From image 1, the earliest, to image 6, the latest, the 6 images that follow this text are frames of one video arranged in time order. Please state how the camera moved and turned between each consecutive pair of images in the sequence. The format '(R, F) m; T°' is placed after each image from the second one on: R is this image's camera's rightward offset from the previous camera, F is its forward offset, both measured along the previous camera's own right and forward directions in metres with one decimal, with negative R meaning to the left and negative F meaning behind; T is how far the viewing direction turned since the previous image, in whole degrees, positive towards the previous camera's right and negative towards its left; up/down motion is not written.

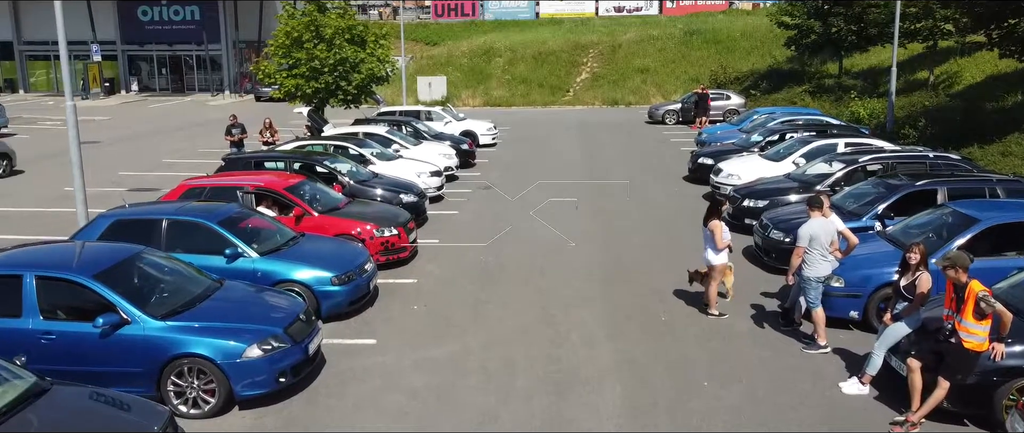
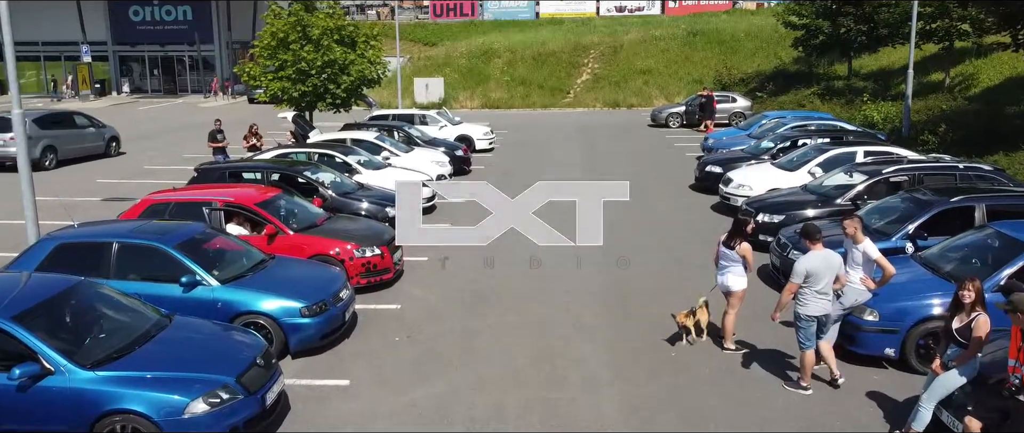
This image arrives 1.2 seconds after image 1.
(+0.1, +1.0) m; 0°
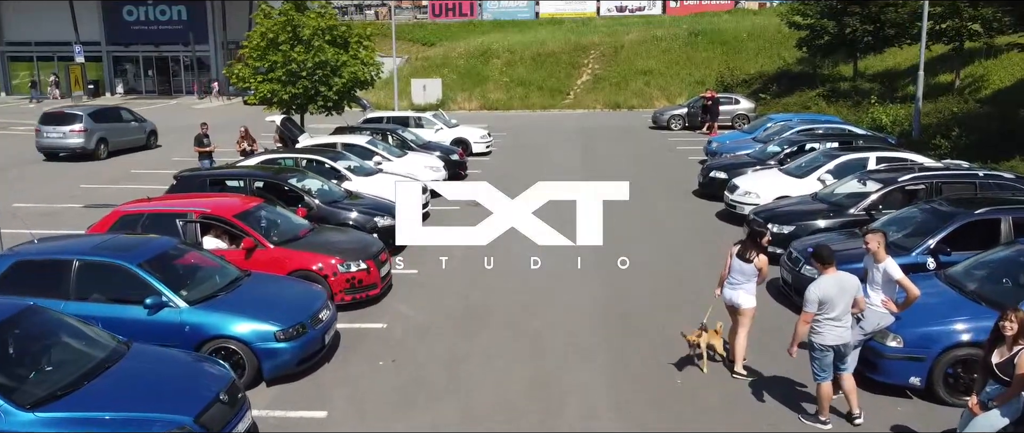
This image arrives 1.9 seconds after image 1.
(+0.1, +0.6) m; 0°
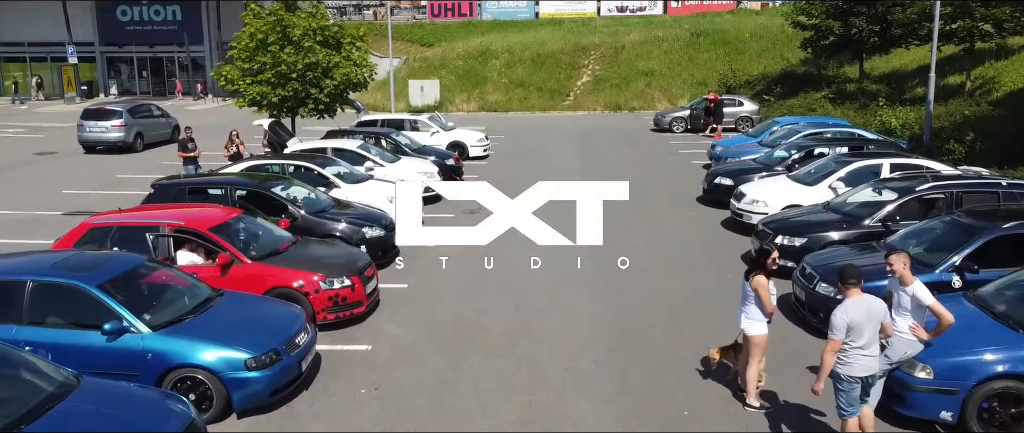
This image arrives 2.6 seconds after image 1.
(+0.1, +0.6) m; 0°
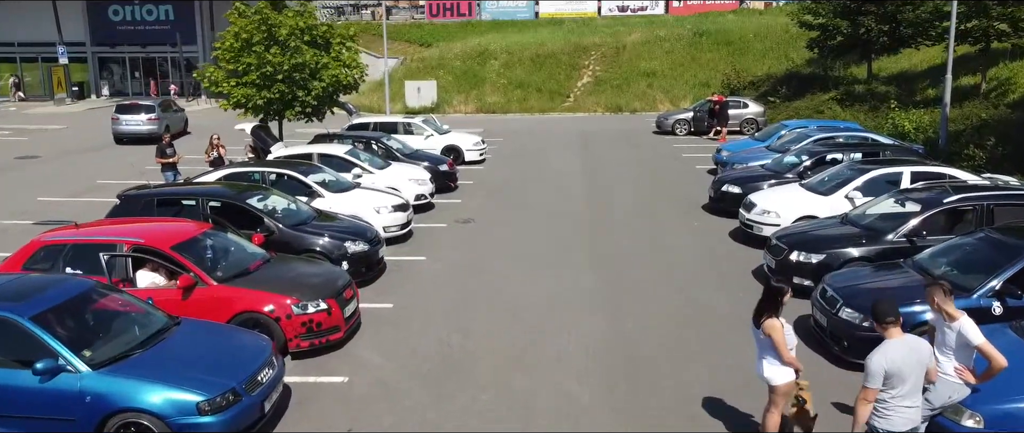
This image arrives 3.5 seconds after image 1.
(+0.1, +0.8) m; 0°
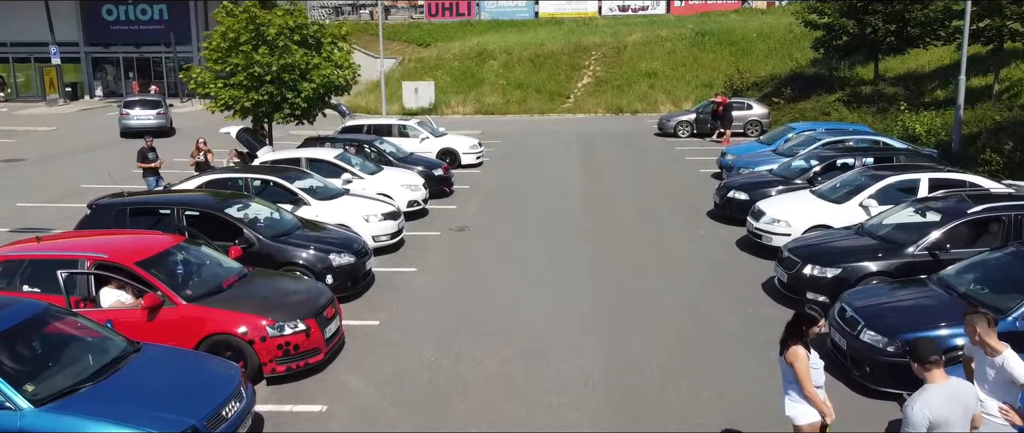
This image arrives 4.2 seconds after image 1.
(+0.1, +0.6) m; 0°
